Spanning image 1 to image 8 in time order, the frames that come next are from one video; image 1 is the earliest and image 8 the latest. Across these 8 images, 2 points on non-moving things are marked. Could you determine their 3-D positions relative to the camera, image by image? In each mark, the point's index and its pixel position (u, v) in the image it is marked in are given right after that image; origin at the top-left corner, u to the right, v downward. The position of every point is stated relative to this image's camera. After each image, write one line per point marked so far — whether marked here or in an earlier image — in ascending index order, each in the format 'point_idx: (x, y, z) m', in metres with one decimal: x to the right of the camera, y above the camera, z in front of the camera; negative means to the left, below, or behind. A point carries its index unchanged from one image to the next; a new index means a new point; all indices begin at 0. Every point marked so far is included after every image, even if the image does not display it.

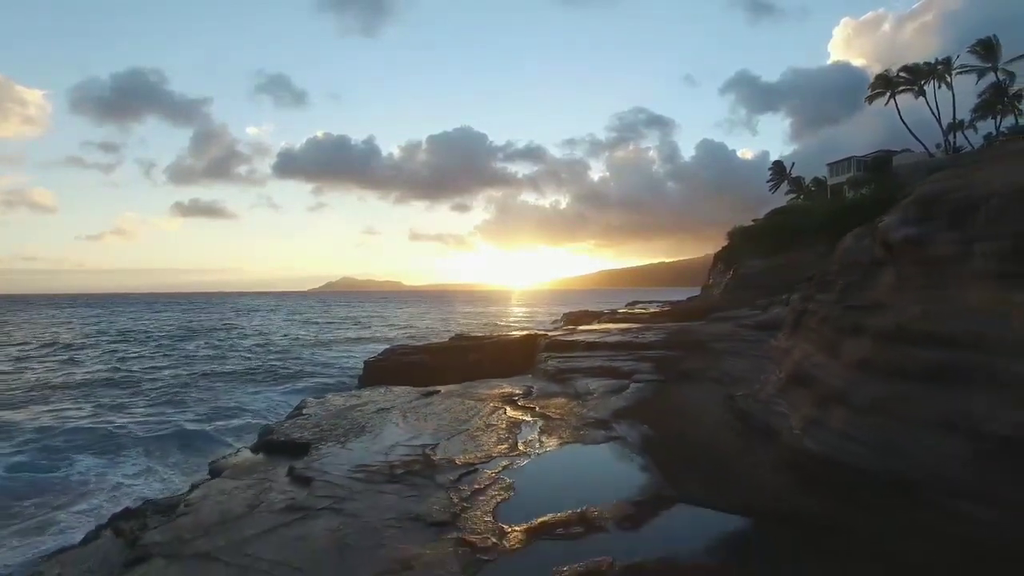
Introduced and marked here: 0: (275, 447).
0: (-5.8, -3.8, +13.6) m
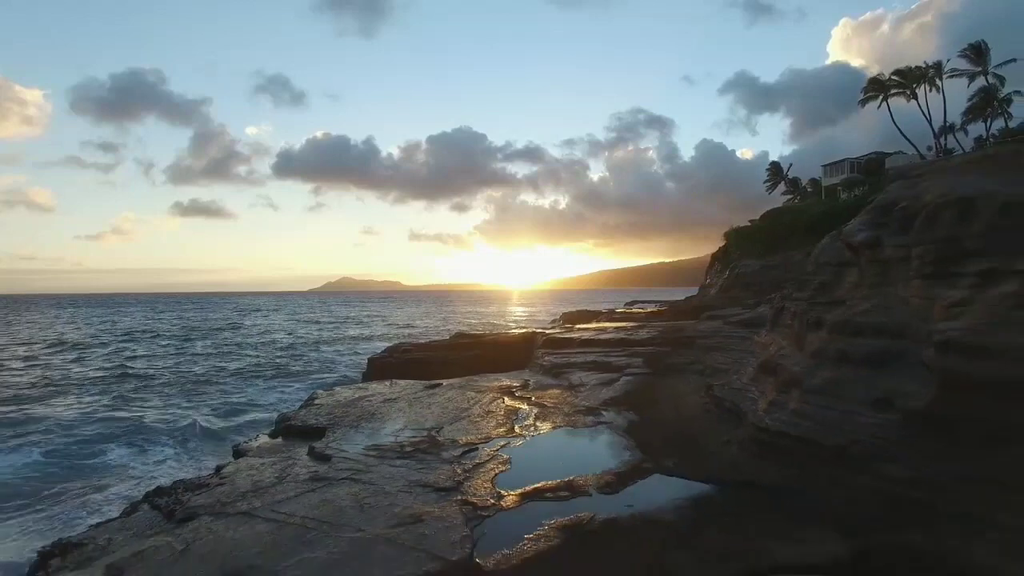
0: (-5.9, -3.8, +14.9) m
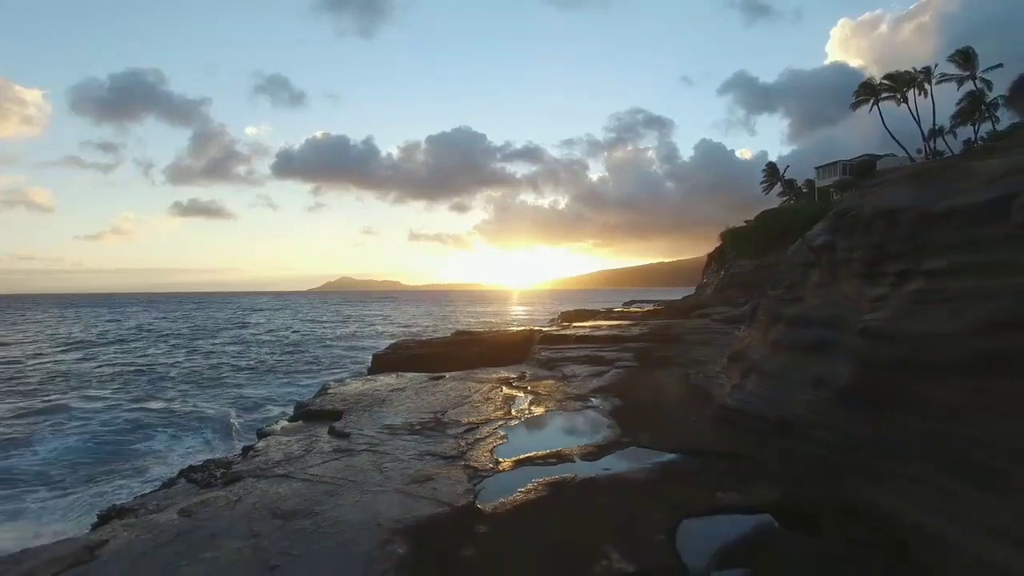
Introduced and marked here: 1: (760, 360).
0: (-6.0, -3.8, +16.5) m
1: (+5.6, -1.6, +12.3) m
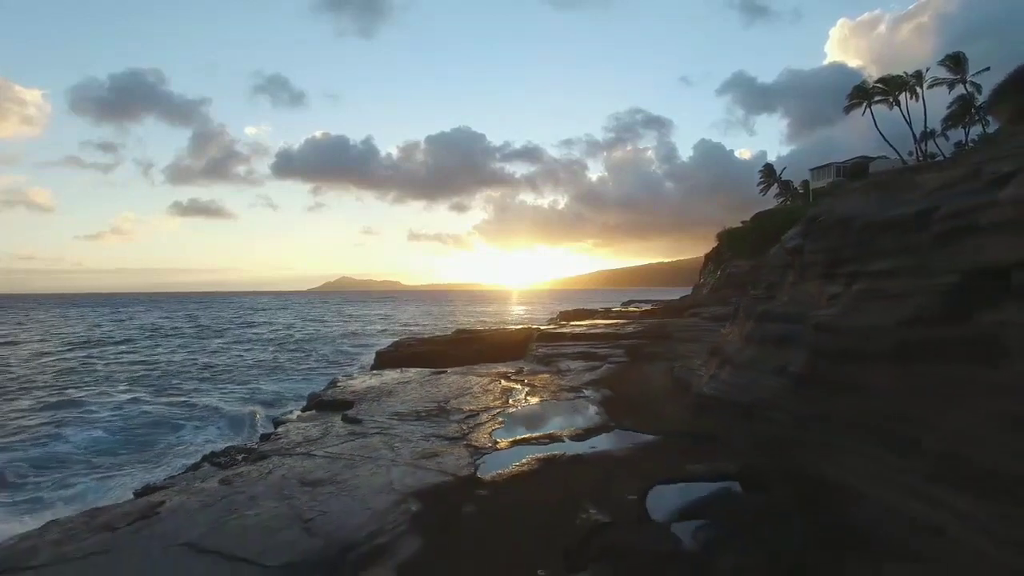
0: (-6.0, -3.7, +17.9) m
1: (+5.6, -1.6, +13.6) m
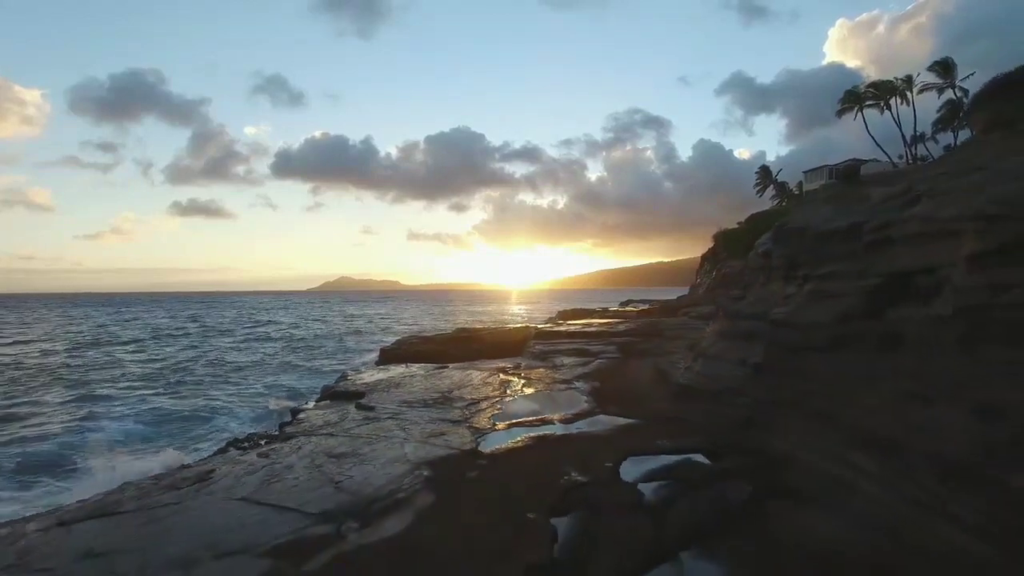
0: (-6.1, -3.8, +19.6) m
1: (+5.5, -1.6, +15.3) m
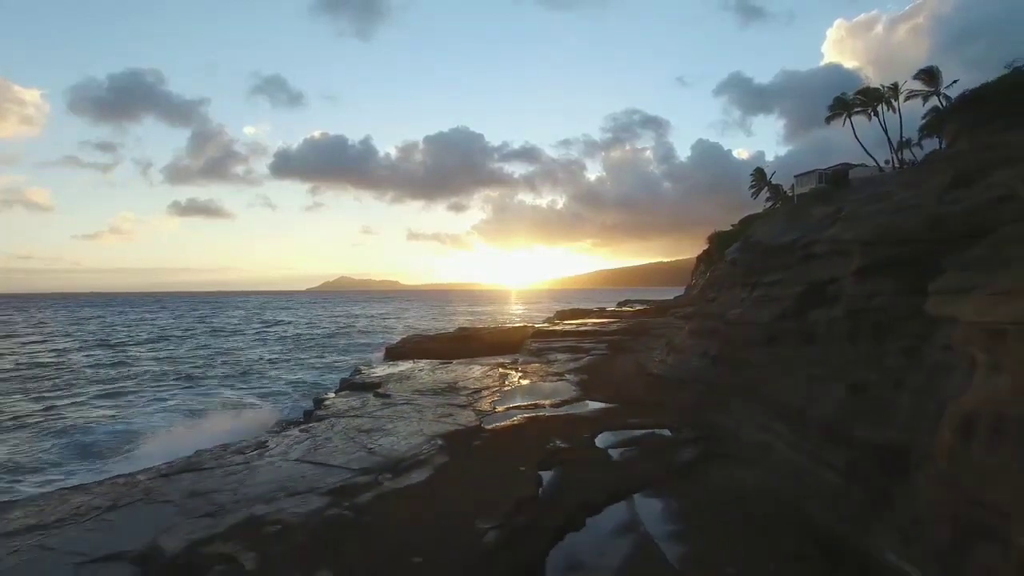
0: (-6.2, -3.9, +22.0) m
1: (+5.4, -1.7, +17.8) m
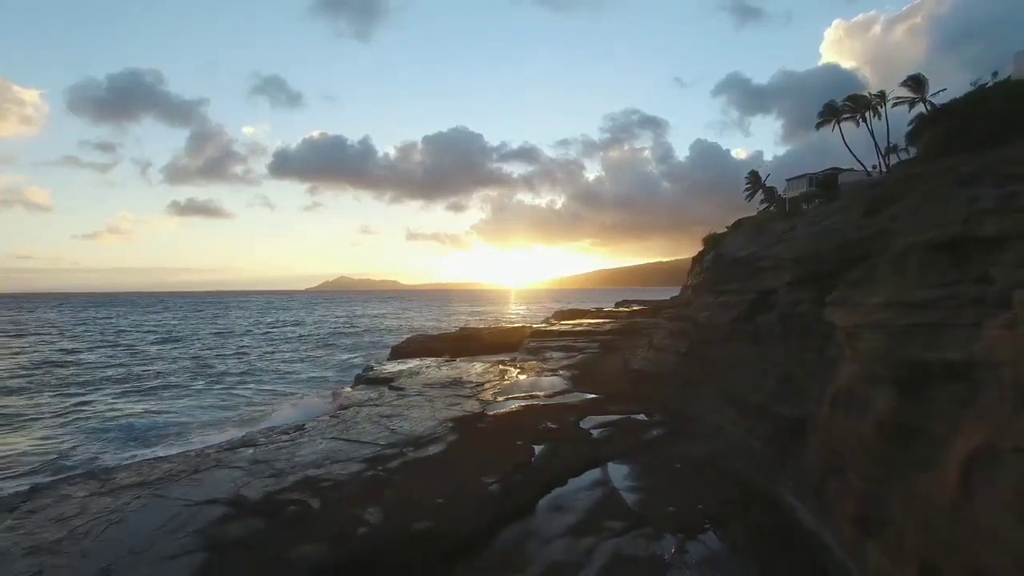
0: (-6.3, -4.1, +24.5) m
1: (+5.4, -1.9, +20.3) m
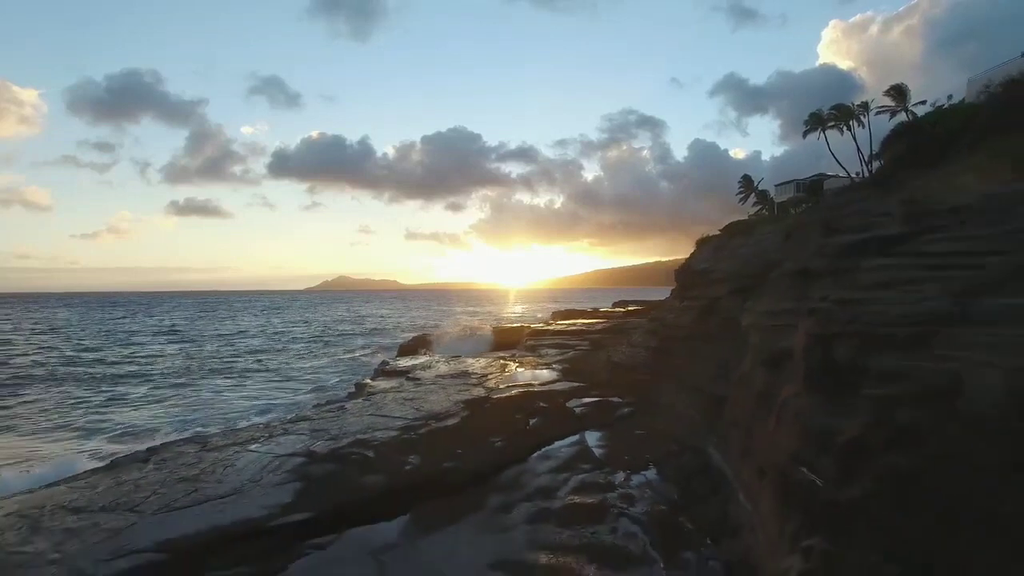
0: (-6.3, -4.3, +28.1) m
1: (+5.3, -2.2, +24.0) m
